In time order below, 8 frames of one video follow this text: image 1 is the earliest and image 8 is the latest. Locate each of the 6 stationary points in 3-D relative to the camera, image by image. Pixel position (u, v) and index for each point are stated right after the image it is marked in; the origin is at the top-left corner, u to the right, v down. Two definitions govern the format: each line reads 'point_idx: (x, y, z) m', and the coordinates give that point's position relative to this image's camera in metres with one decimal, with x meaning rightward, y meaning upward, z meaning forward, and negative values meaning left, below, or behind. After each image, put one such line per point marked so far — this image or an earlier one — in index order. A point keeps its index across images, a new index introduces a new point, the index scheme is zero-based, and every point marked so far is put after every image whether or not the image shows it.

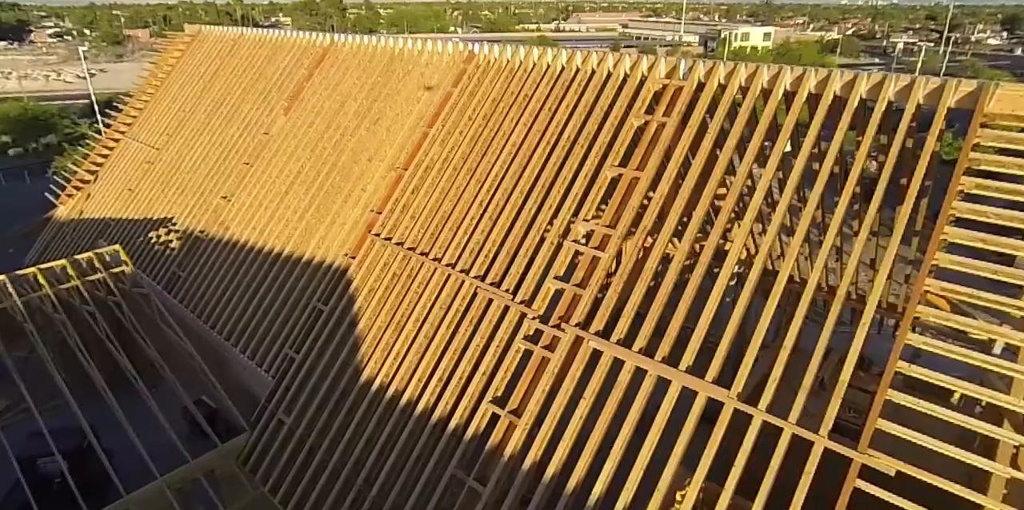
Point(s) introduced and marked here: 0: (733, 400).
0: (+1.6, -1.0, +4.0) m
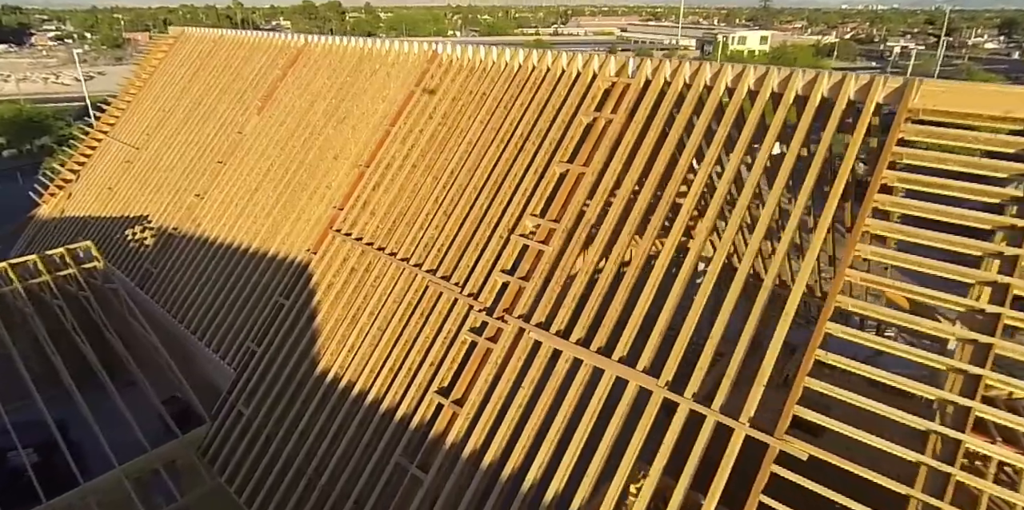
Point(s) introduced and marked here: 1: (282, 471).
0: (+1.1, -1.0, +4.1) m
1: (-2.3, -2.1, +5.6) m
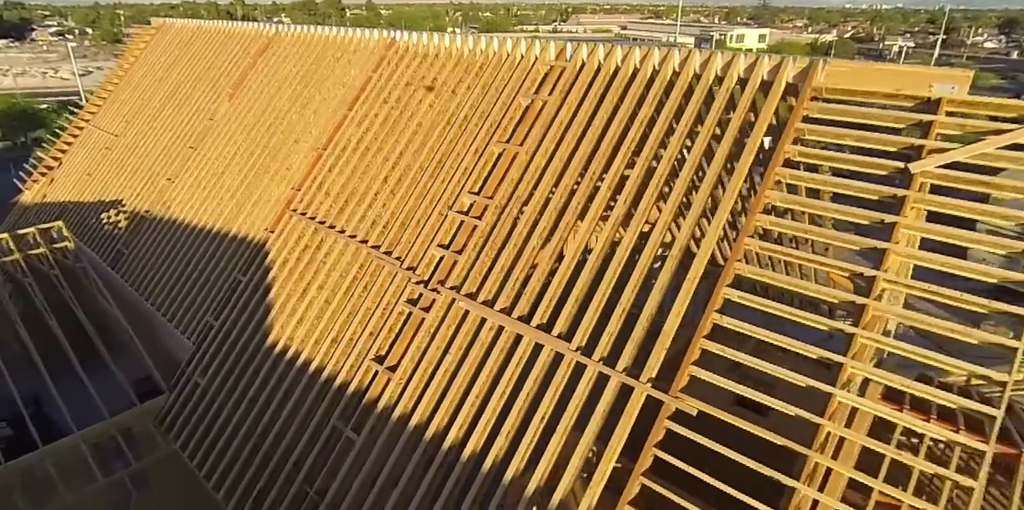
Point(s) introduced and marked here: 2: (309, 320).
0: (+0.5, -0.7, +4.4) m
1: (-2.9, -1.9, +5.9) m
2: (-2.2, -0.7, +6.0) m
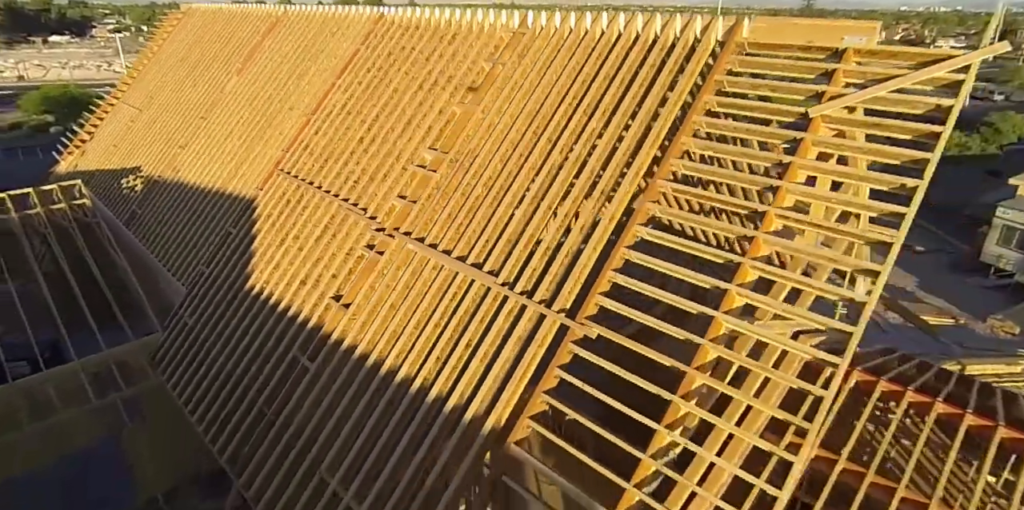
0: (-0.1, -0.3, +4.7) m
1: (-3.4, -1.3, +6.4) m
2: (-2.6, -0.1, +6.5) m
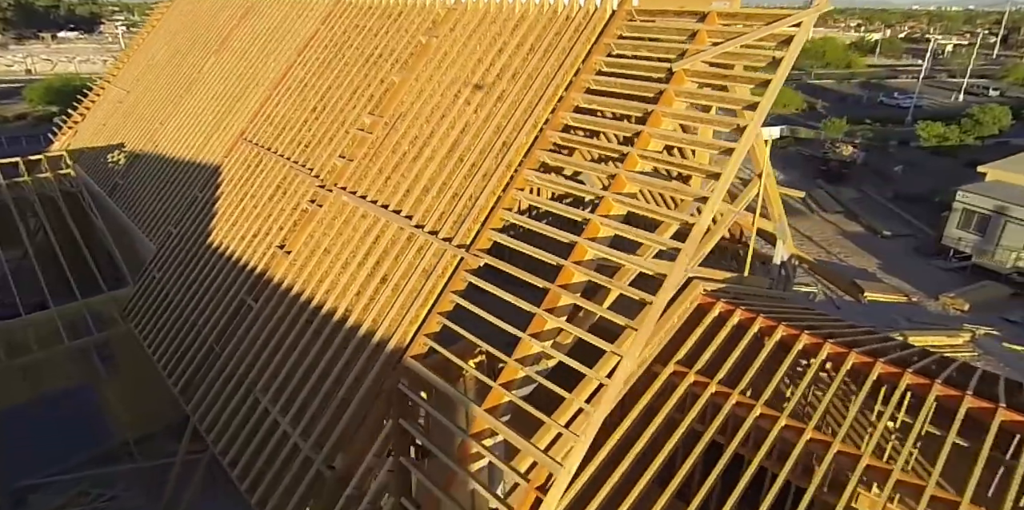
0: (-0.9, +0.3, +5.3) m
1: (-4.2, -0.7, +7.0) m
2: (-3.4, +0.4, +7.1) m
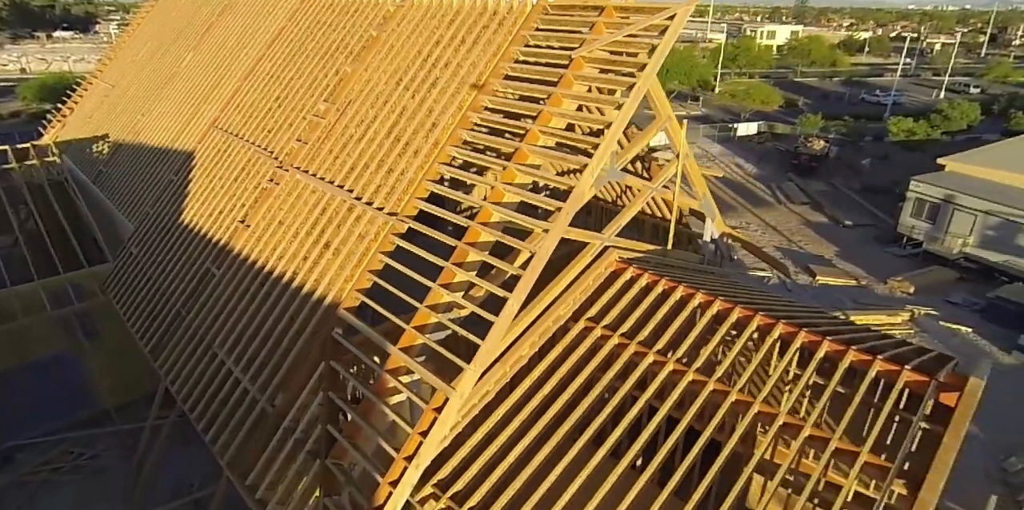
0: (-1.7, +0.6, +5.9) m
1: (-5.0, -0.4, +7.6) m
2: (-4.2, +0.7, +7.7) m
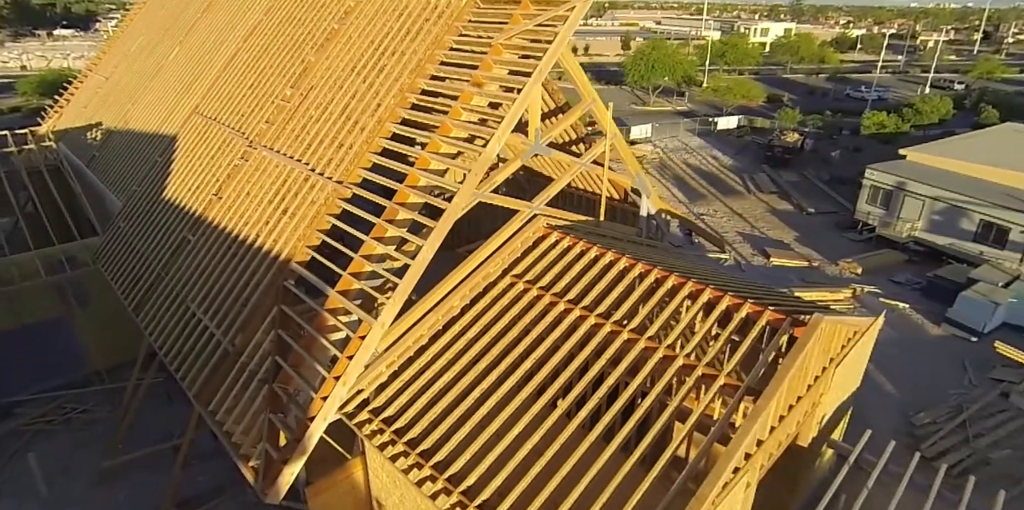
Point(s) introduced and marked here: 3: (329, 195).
0: (-2.4, +1.0, +6.7) m
1: (-5.7, 0.0, +8.5) m
2: (-4.9, +1.2, +8.5) m
3: (-2.0, +0.7, +6.3) m
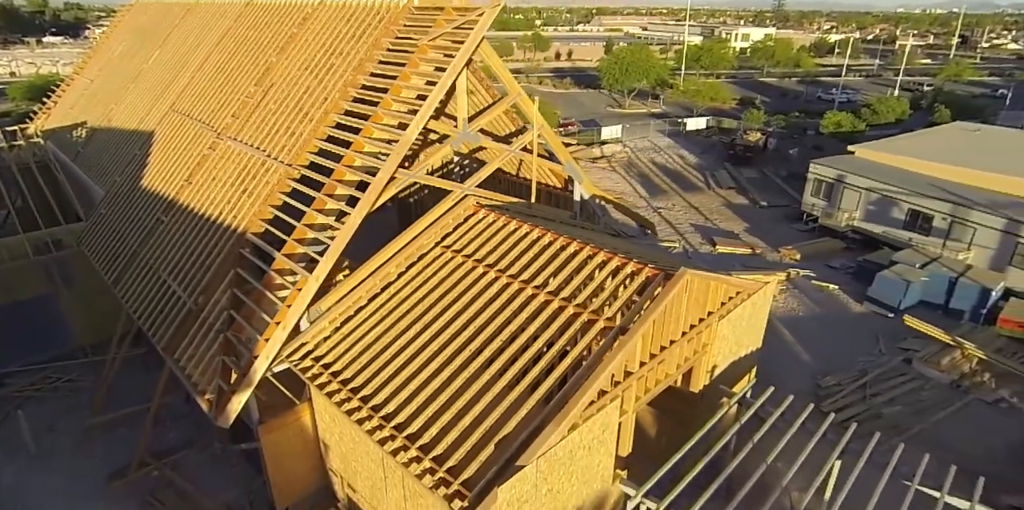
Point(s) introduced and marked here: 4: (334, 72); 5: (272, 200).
0: (-3.3, +1.3, +7.6) m
1: (-6.7, +0.3, +9.4) m
2: (-5.9, +1.5, +9.4) m
3: (-2.9, +1.0, +7.2) m
4: (-2.4, +2.5, +7.8) m
5: (-3.0, +0.7, +7.1) m
